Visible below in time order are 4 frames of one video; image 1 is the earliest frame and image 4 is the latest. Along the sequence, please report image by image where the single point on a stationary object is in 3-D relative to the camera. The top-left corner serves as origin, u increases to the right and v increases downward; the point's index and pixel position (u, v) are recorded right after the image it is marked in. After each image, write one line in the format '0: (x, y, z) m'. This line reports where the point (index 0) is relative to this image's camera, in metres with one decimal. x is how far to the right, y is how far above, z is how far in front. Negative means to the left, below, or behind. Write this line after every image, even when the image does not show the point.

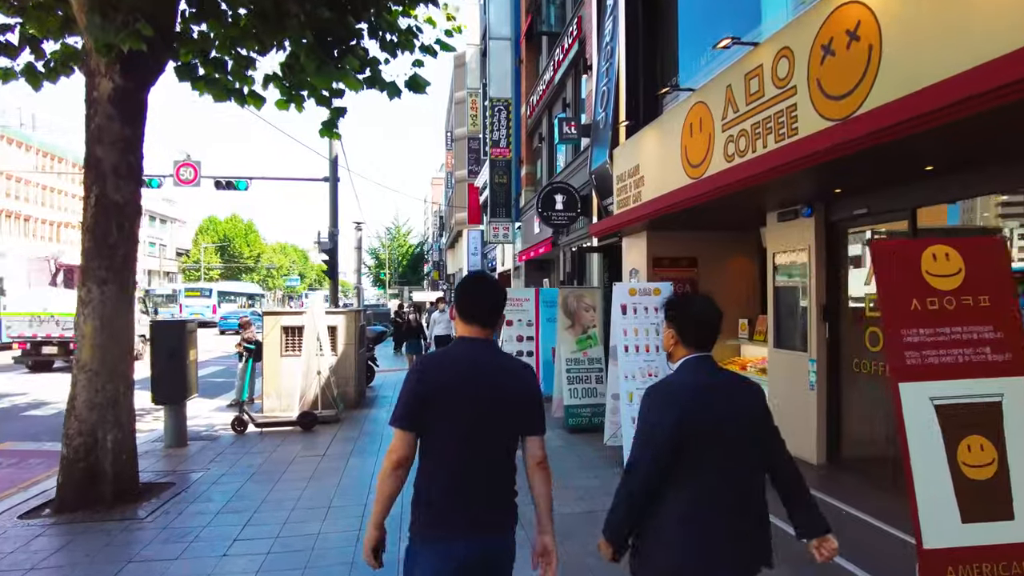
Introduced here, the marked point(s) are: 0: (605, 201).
0: (+1.6, +1.5, +10.9) m
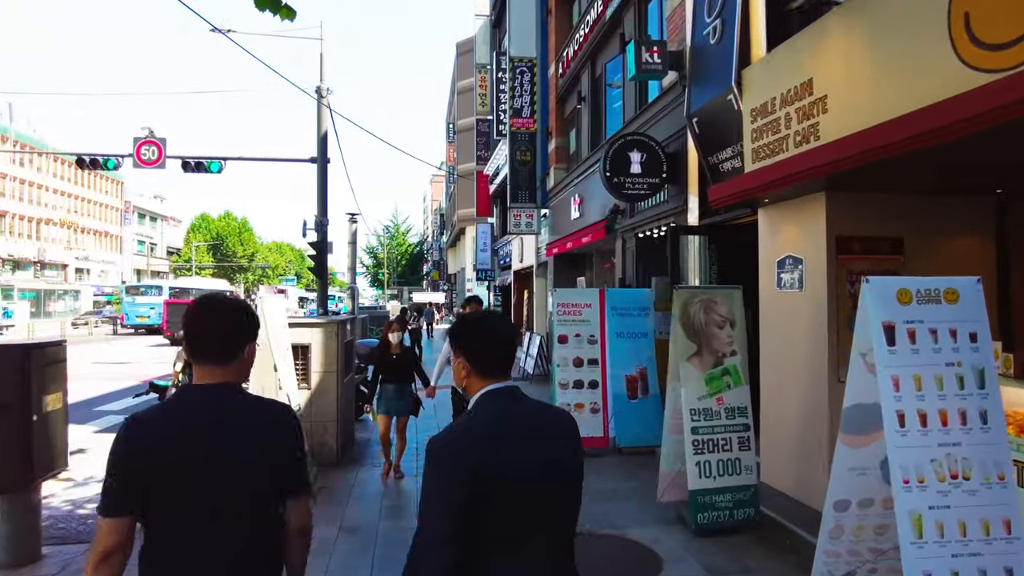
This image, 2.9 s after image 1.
0: (+2.3, +1.5, +7.2) m
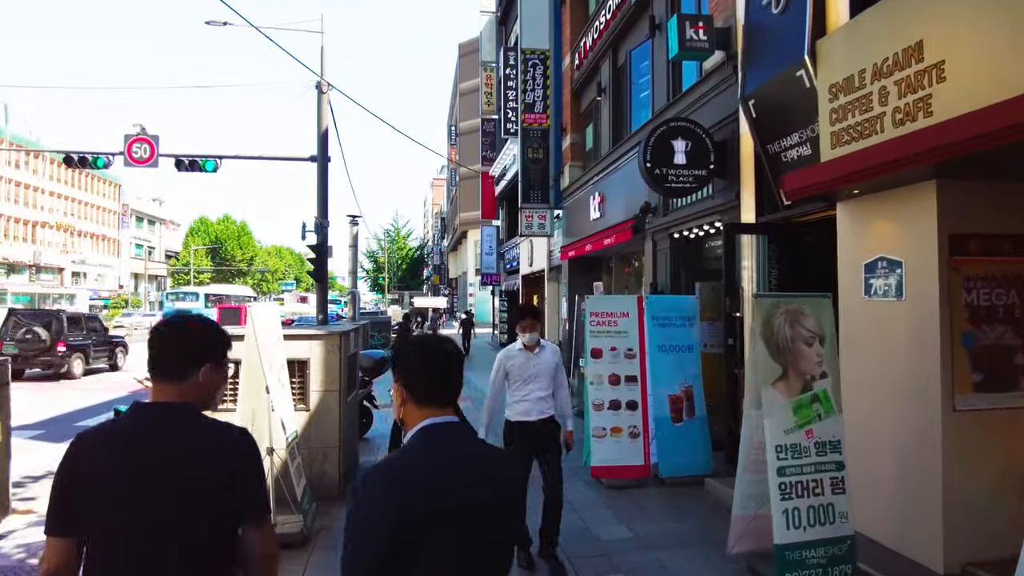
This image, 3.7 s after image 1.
0: (+2.6, +1.4, +6.3) m
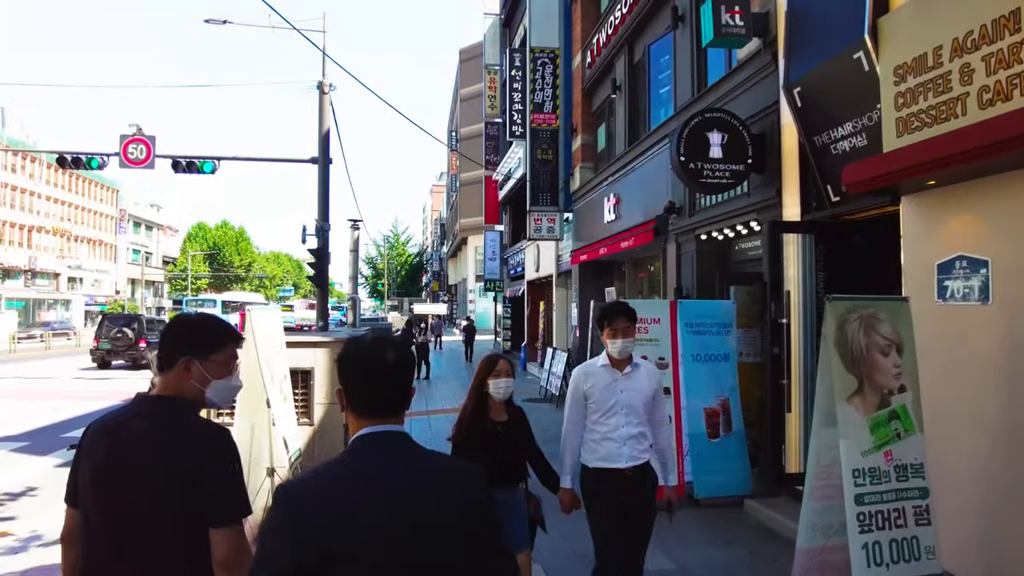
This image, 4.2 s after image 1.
0: (+2.8, +1.4, +5.8) m
